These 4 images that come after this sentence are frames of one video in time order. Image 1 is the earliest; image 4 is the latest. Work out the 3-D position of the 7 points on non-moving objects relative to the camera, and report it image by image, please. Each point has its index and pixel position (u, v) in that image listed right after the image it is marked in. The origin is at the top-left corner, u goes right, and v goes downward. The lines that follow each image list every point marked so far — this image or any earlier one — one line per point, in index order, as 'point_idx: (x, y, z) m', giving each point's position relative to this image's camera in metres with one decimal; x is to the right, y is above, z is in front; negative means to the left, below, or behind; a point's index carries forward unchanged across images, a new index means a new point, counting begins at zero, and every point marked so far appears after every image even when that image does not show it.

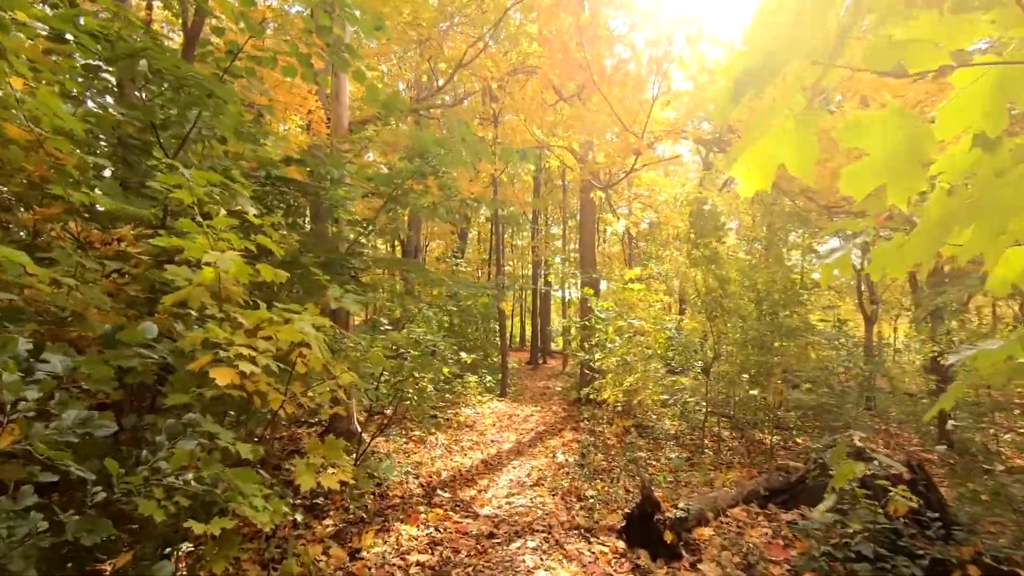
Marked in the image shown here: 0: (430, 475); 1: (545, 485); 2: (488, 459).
0: (-0.7, -1.6, +4.6) m
1: (+0.3, -1.7, +4.5) m
2: (-0.2, -1.7, +5.4) m
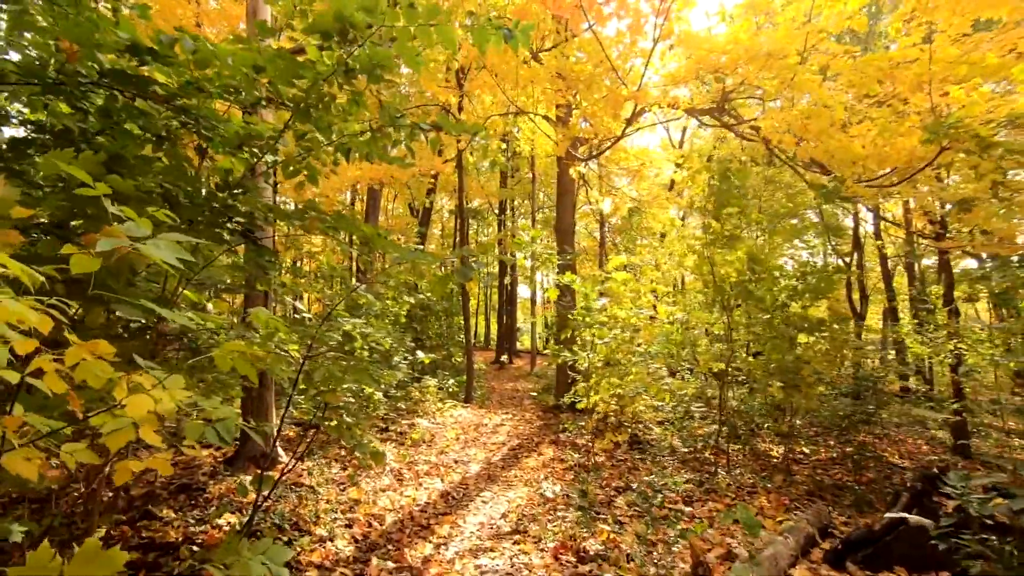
0: (-0.9, -1.4, +3.3) m
1: (+0.1, -1.5, +3.3) m
2: (-0.5, -1.6, +4.1) m
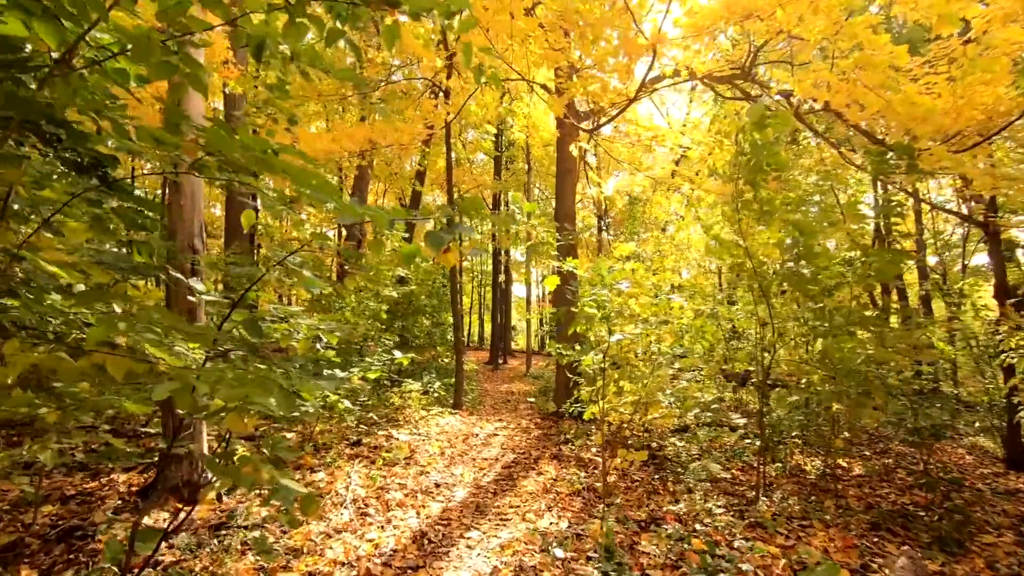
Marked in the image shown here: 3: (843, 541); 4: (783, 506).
0: (-0.9, -1.3, +2.4) m
1: (+0.1, -1.4, +2.4) m
2: (-0.5, -1.4, +3.2) m
3: (+2.0, -1.5, +3.3) m
4: (+1.9, -1.6, +3.9) m
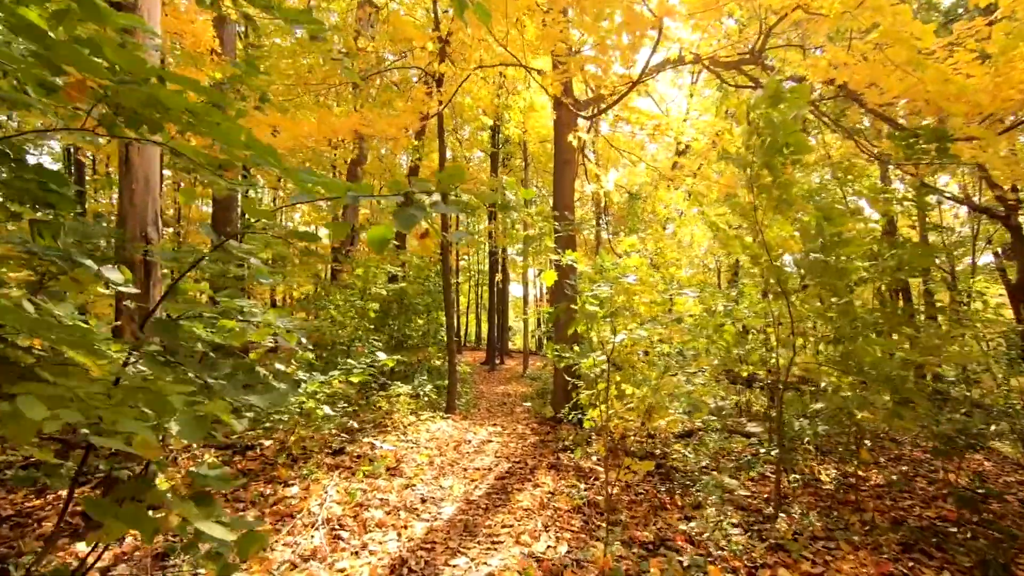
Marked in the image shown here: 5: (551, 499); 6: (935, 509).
0: (-0.9, -1.3, +2.1) m
1: (0.0, -1.4, +2.1) m
2: (-0.6, -1.4, +2.9) m
3: (+2.0, -1.5, +2.9) m
4: (+1.9, -1.5, +3.5) m
5: (+0.3, -1.5, +3.9) m
6: (+3.4, -1.8, +4.4) m
